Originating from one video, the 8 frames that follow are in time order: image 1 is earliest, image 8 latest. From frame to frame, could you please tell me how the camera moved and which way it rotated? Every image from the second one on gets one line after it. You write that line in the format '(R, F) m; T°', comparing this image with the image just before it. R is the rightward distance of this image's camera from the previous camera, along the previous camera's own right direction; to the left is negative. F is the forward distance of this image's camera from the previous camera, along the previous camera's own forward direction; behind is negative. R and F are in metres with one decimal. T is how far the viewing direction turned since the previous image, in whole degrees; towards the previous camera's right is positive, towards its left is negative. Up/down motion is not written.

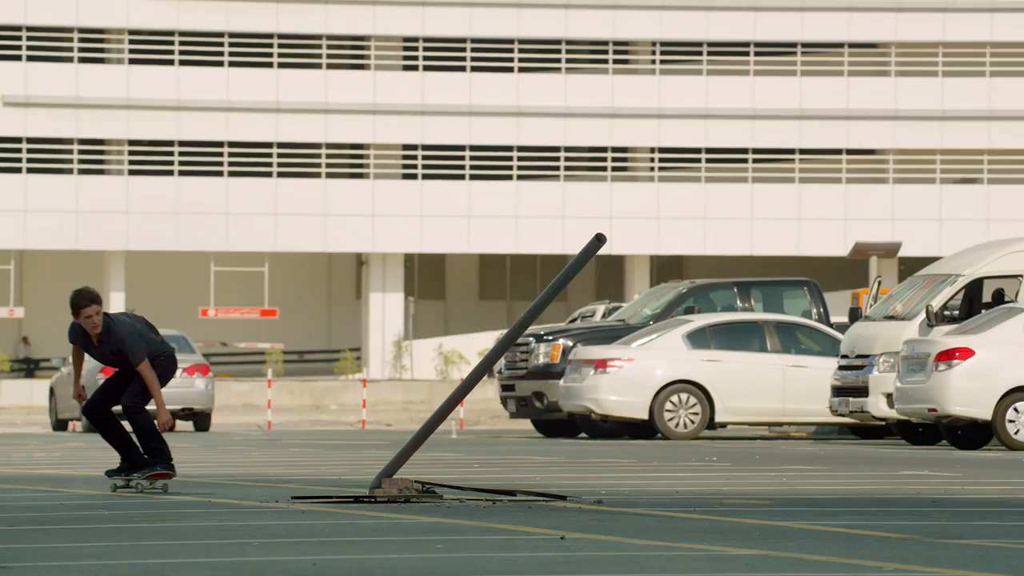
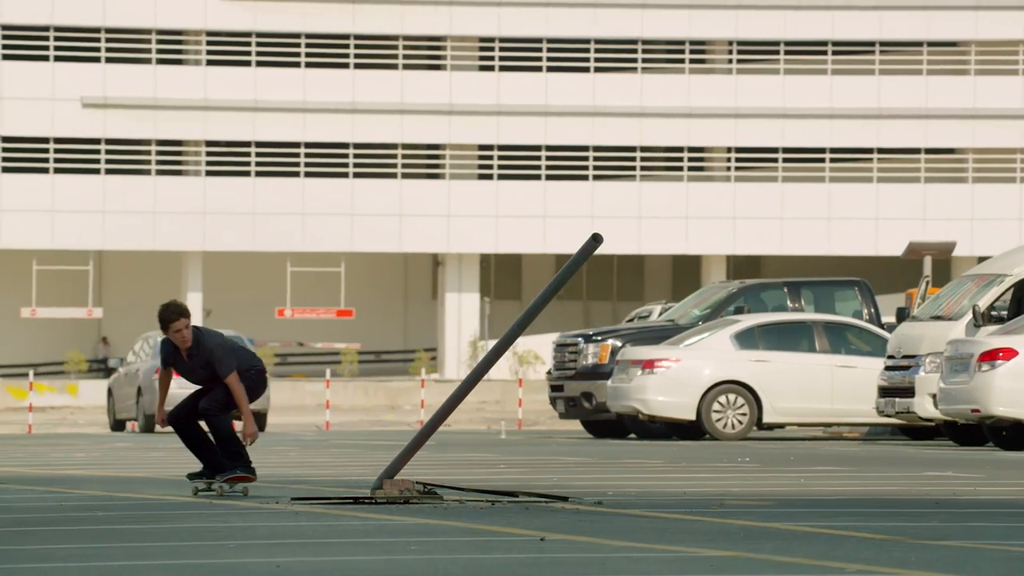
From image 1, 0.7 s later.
(+0.3, 0.0) m; -2°
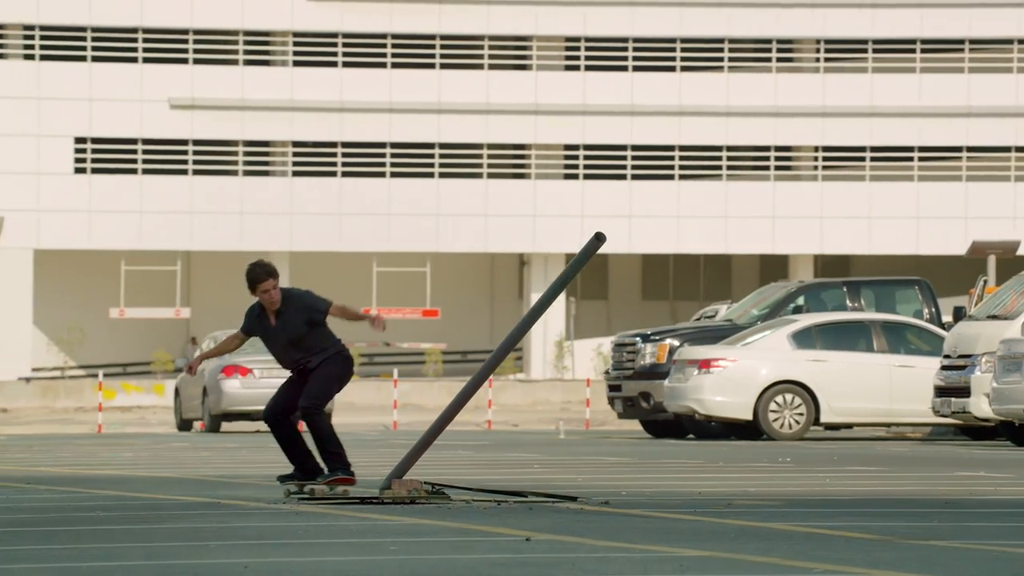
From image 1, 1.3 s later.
(+0.3, 0.0) m; -2°
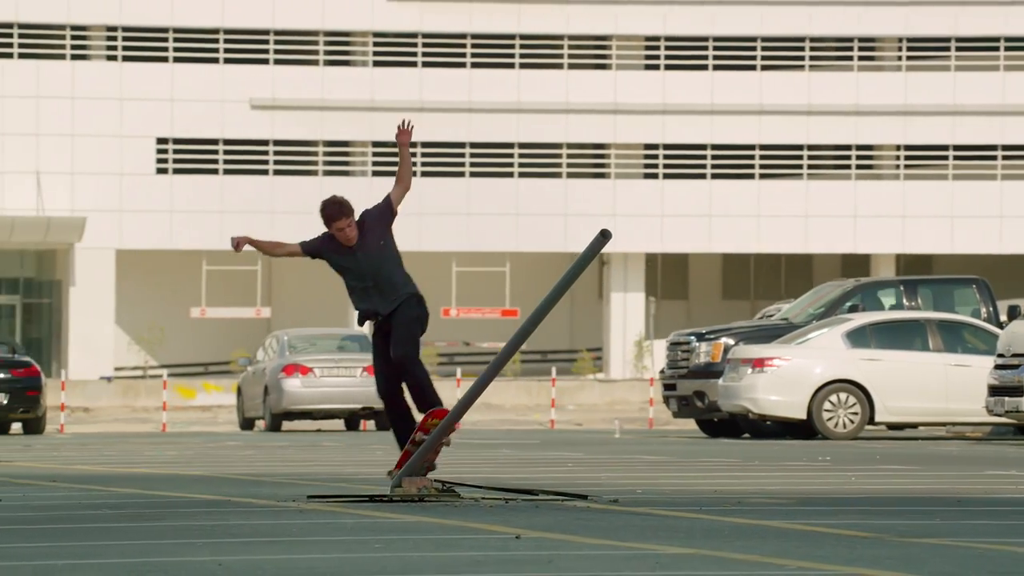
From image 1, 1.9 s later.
(+0.3, 0.0) m; -2°
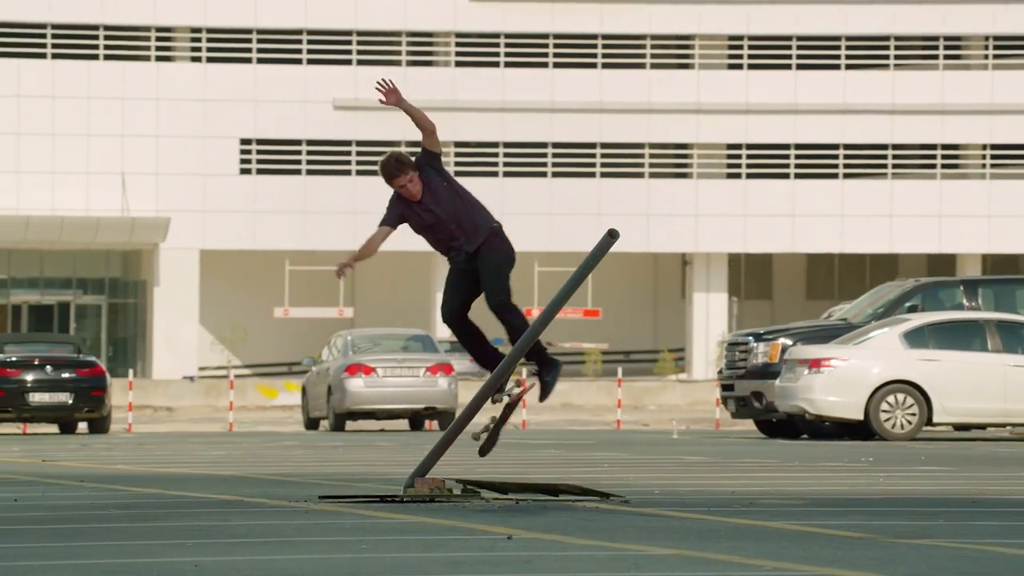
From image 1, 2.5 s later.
(+0.3, 0.0) m; -2°
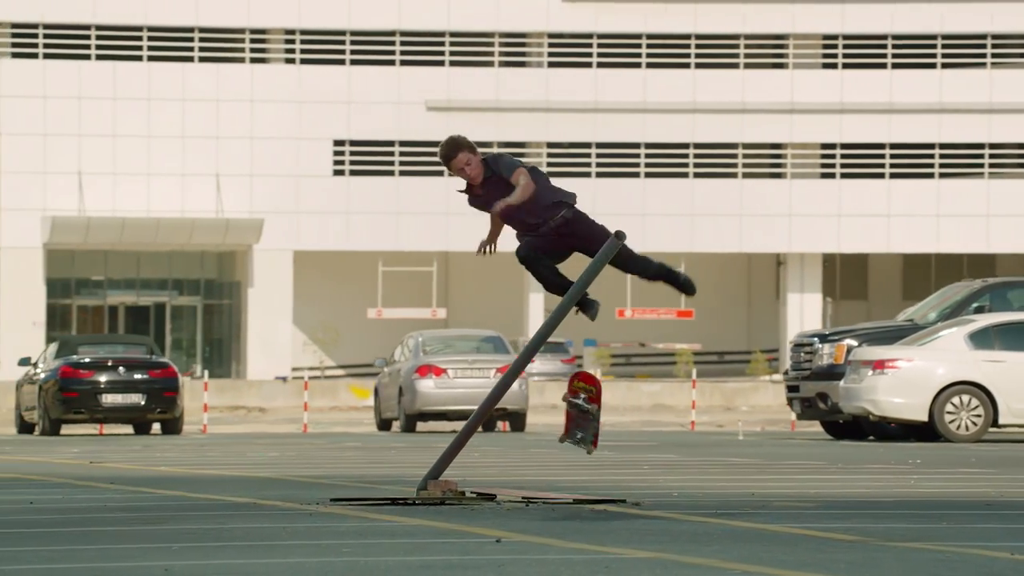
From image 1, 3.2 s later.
(+0.3, 0.0) m; -2°
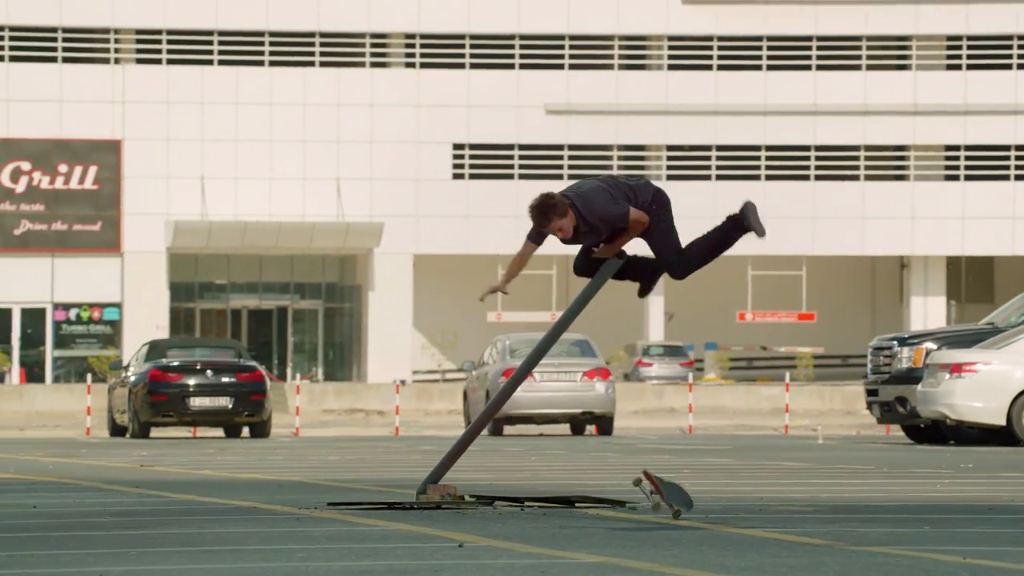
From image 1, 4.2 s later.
(+0.4, +0.1) m; -3°
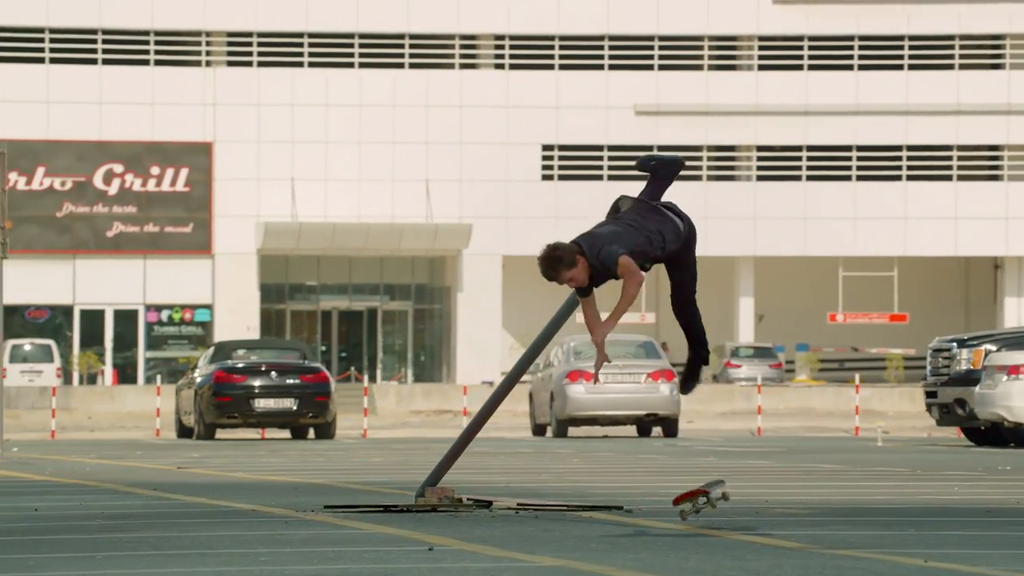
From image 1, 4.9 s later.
(+0.3, 0.0) m; -2°
